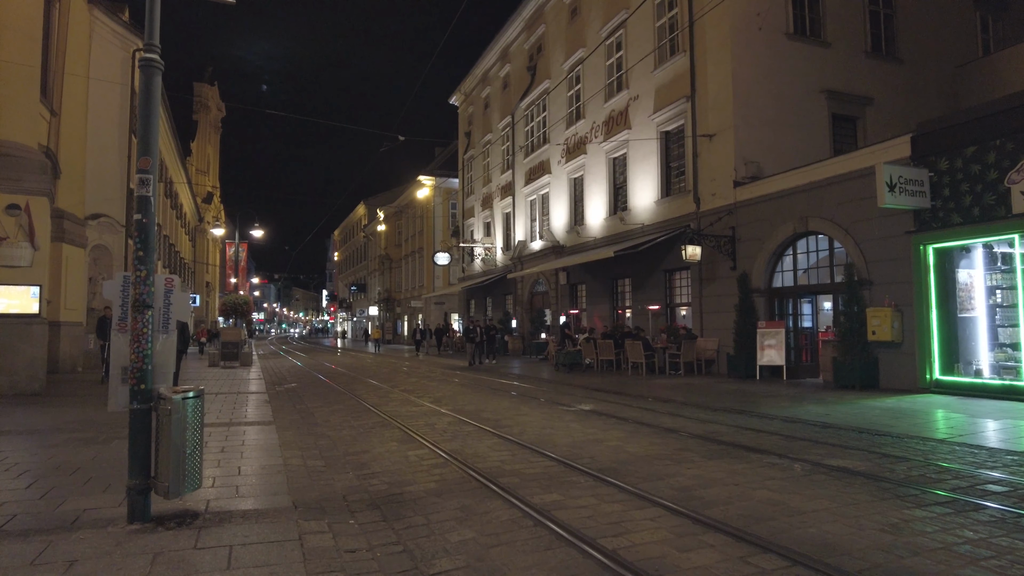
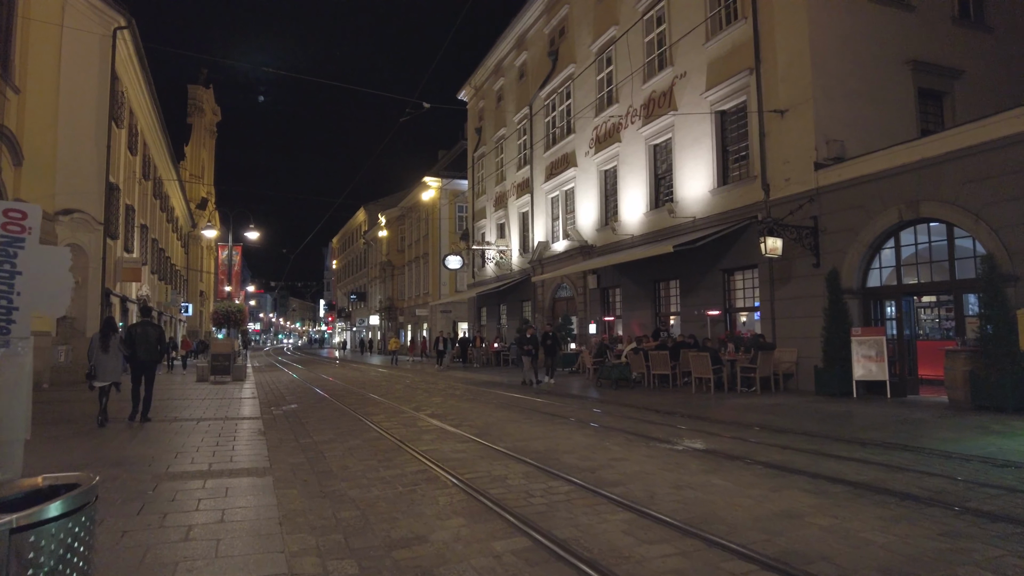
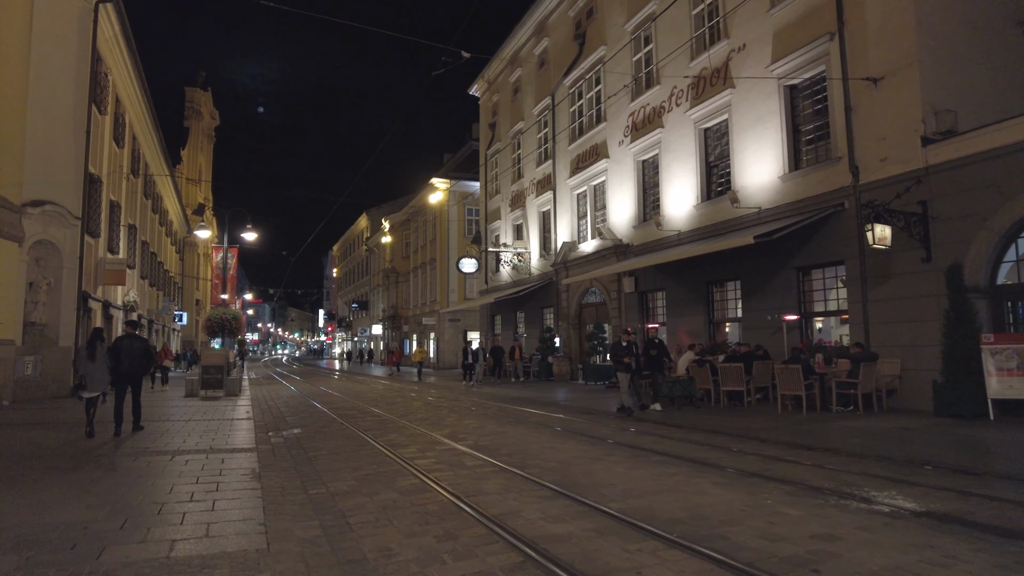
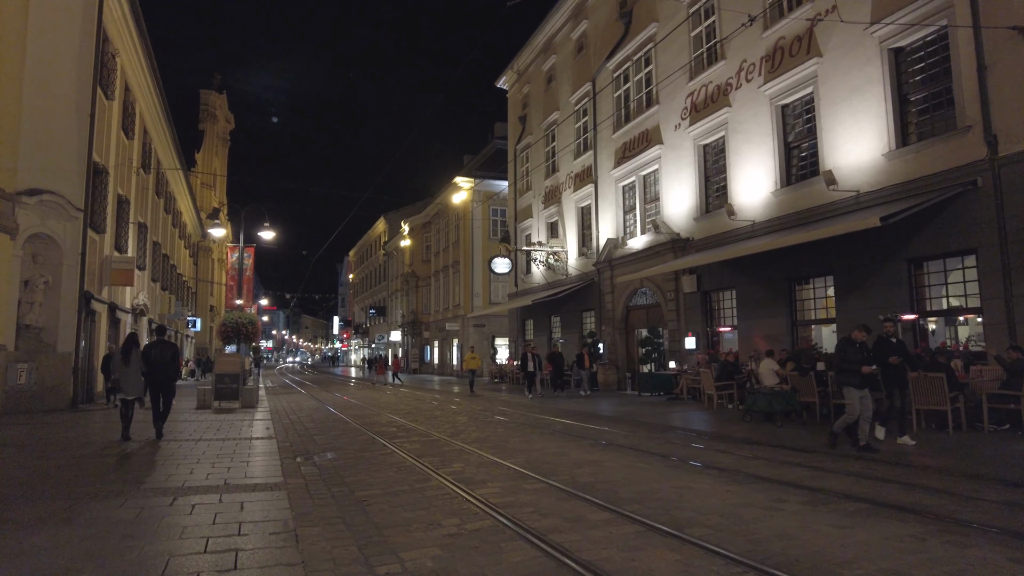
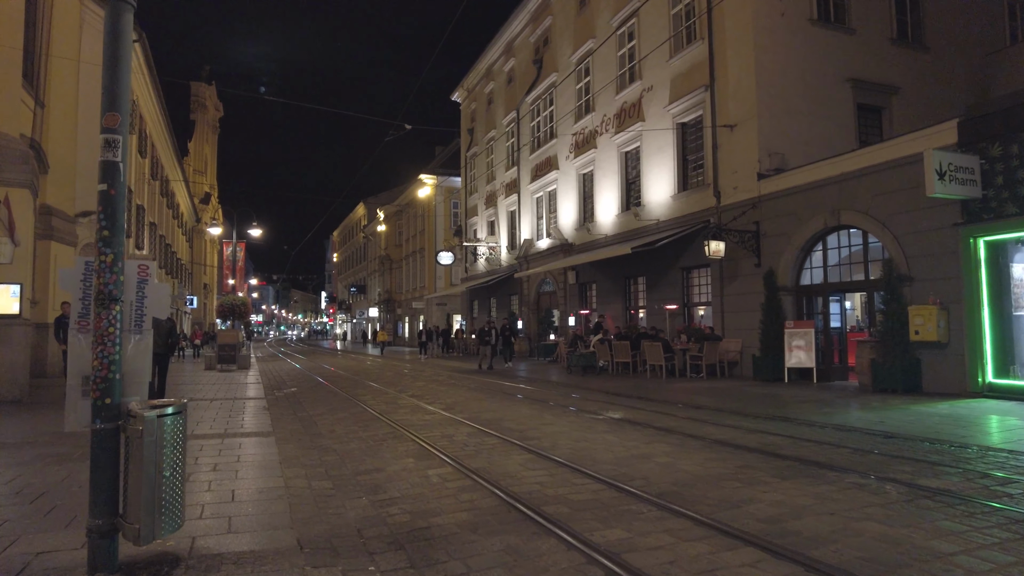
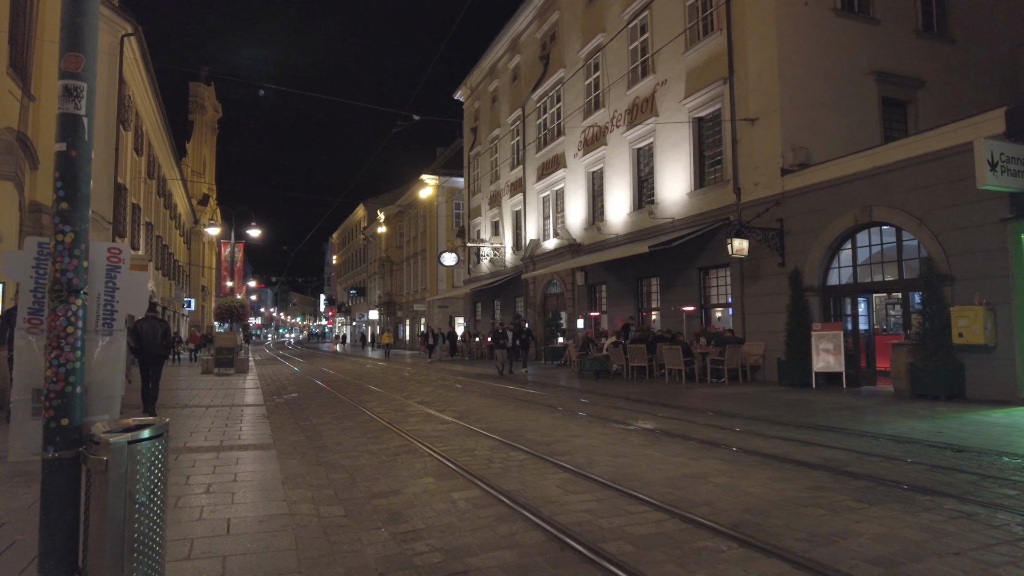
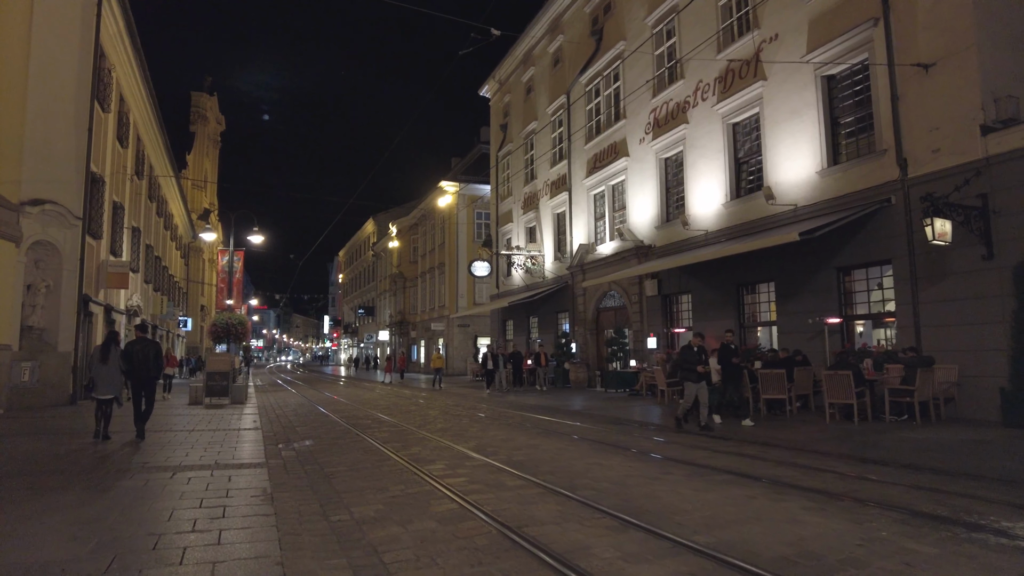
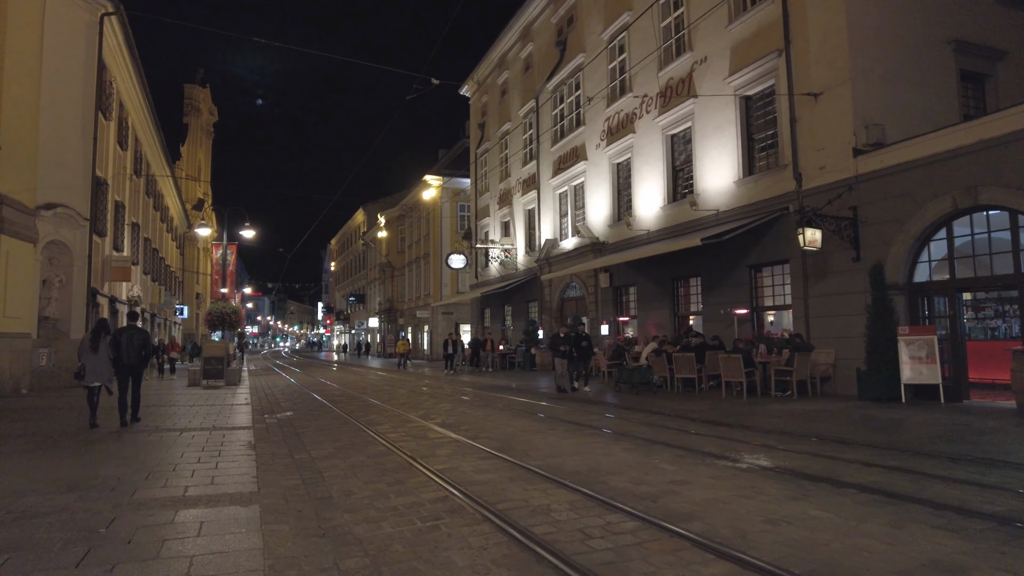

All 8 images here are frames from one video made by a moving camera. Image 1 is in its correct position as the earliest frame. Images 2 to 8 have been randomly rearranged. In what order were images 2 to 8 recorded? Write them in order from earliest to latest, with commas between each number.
5, 6, 2, 8, 3, 7, 4
